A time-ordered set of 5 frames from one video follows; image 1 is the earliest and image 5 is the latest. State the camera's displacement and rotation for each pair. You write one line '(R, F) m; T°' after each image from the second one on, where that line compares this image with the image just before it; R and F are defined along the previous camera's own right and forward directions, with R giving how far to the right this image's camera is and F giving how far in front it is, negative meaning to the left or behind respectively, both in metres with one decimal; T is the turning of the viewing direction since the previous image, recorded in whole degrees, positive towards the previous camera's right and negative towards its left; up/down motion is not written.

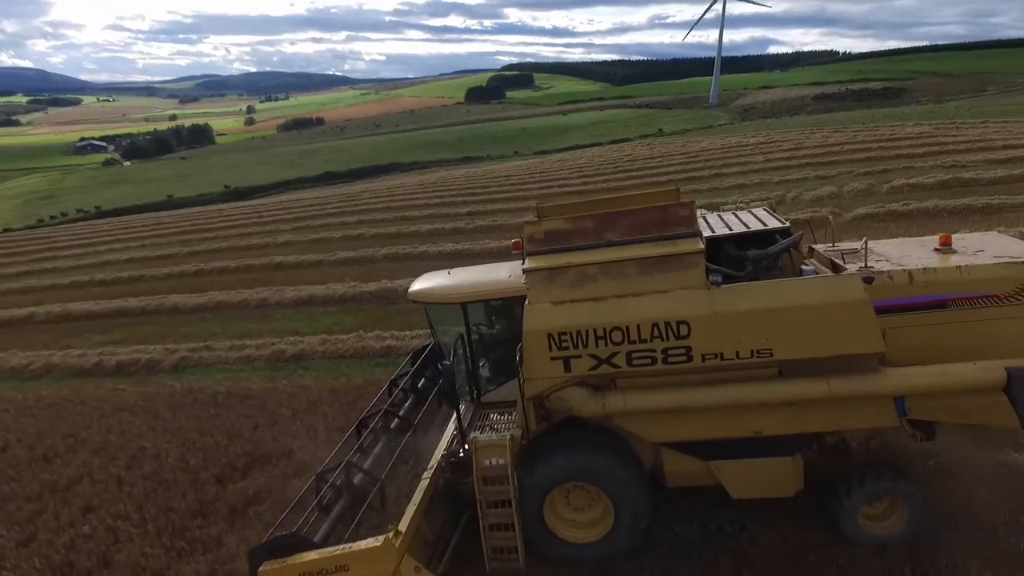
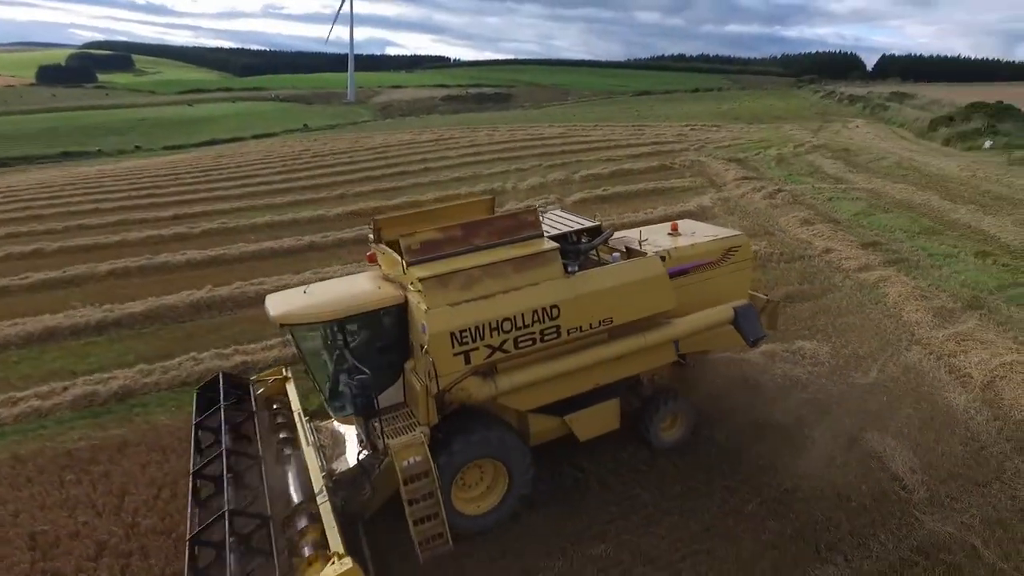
(-2.6, +0.2) m; +32°
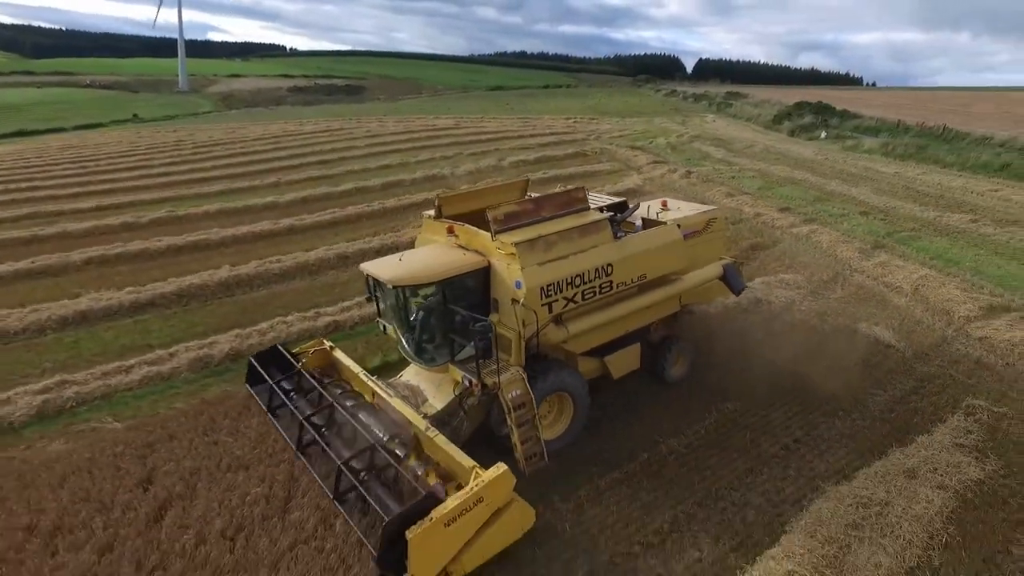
(-2.8, -1.1) m; +14°
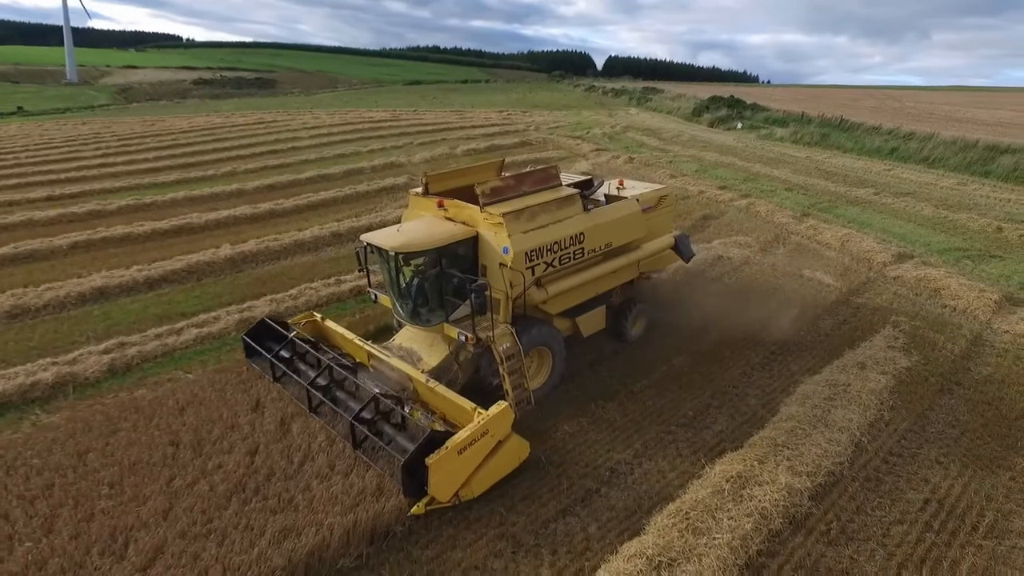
(-1.3, -1.0) m; +7°
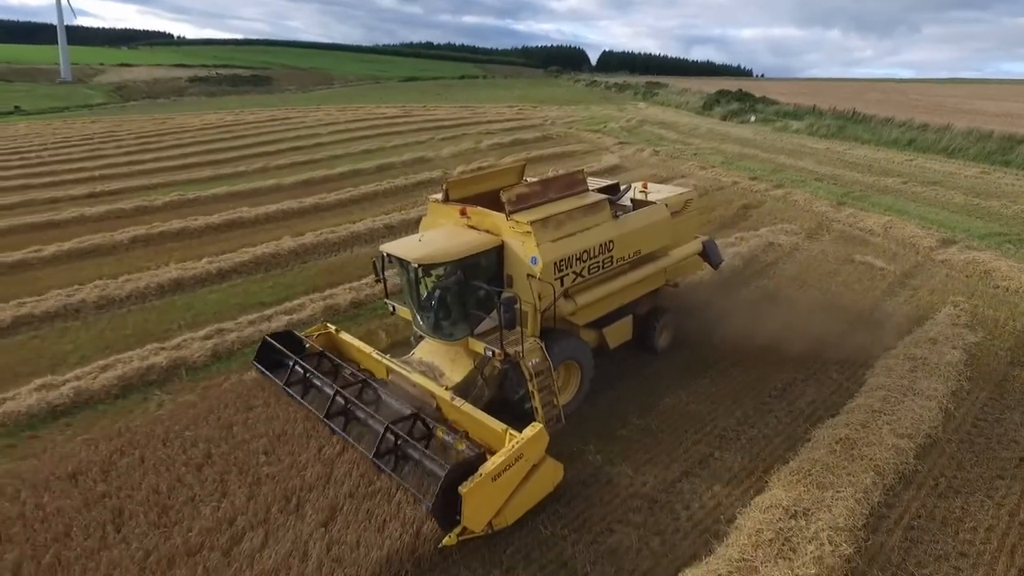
(-1.1, -0.4) m; +1°
